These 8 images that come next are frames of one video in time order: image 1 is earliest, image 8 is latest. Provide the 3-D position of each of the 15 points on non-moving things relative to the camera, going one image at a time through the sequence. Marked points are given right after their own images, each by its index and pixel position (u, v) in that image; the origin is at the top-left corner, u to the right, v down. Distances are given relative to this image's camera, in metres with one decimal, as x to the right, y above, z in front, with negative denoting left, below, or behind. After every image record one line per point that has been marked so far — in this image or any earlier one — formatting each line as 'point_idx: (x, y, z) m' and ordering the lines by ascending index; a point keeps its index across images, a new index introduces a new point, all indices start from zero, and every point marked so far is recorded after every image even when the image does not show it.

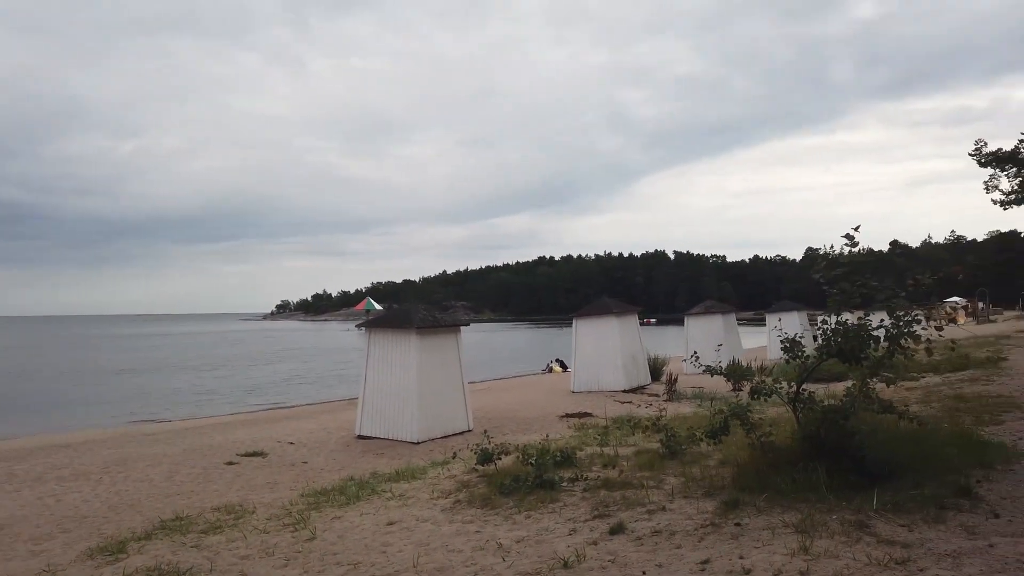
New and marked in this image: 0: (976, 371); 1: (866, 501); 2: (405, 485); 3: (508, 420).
0: (+9.4, -1.7, +15.3) m
1: (+2.0, -1.2, +4.2) m
2: (-1.0, -1.9, +7.3) m
3: (-0.1, -2.3, +13.0) m
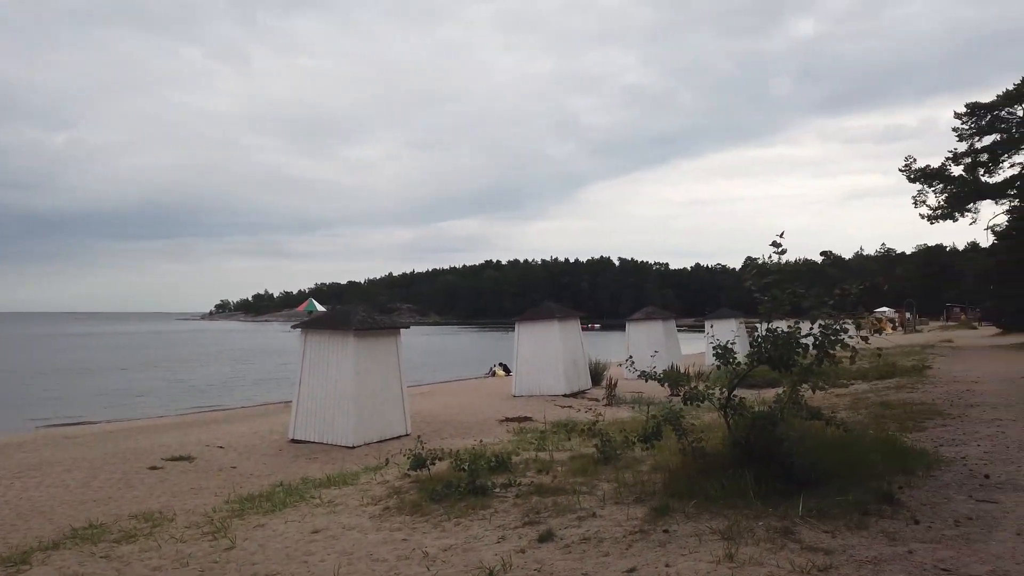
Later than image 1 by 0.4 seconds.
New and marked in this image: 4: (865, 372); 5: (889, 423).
0: (+8.2, -1.9, +15.8) m
1: (+1.6, -1.2, +4.3) m
2: (-1.7, -1.9, +7.1) m
3: (-1.1, -2.3, +12.9) m
4: (+8.6, -2.0, +18.4) m
5: (+4.6, -1.6, +9.1) m
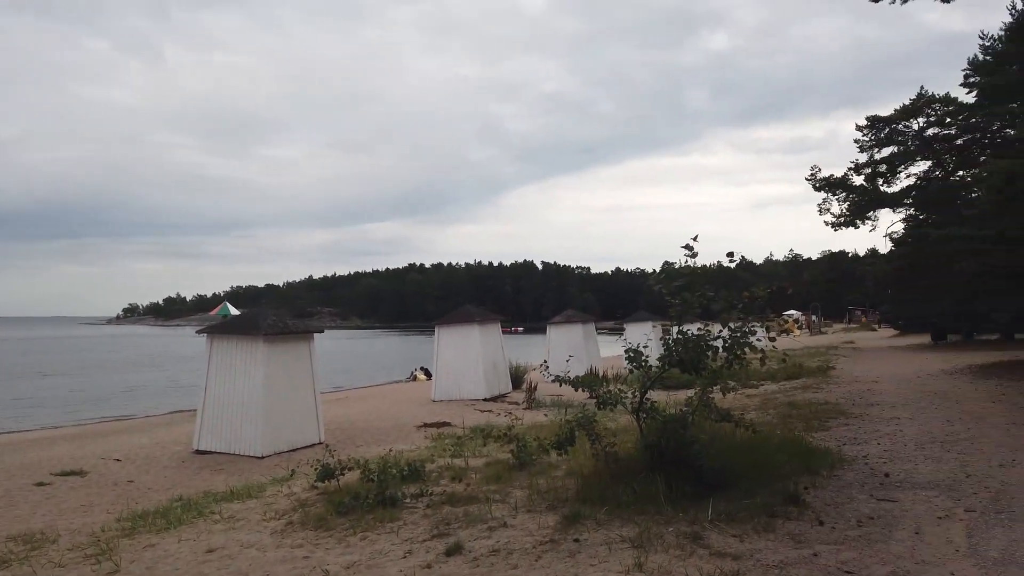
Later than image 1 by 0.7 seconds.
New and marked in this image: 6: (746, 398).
0: (+6.5, -2.0, +16.4) m
1: (+1.1, -1.3, +4.3) m
2: (-2.5, -1.9, +6.7) m
3: (-2.5, -2.4, +12.6) m
4: (+6.7, -2.1, +19.0) m
5: (+3.5, -1.7, +9.3) m
6: (+4.3, -2.0, +13.7) m
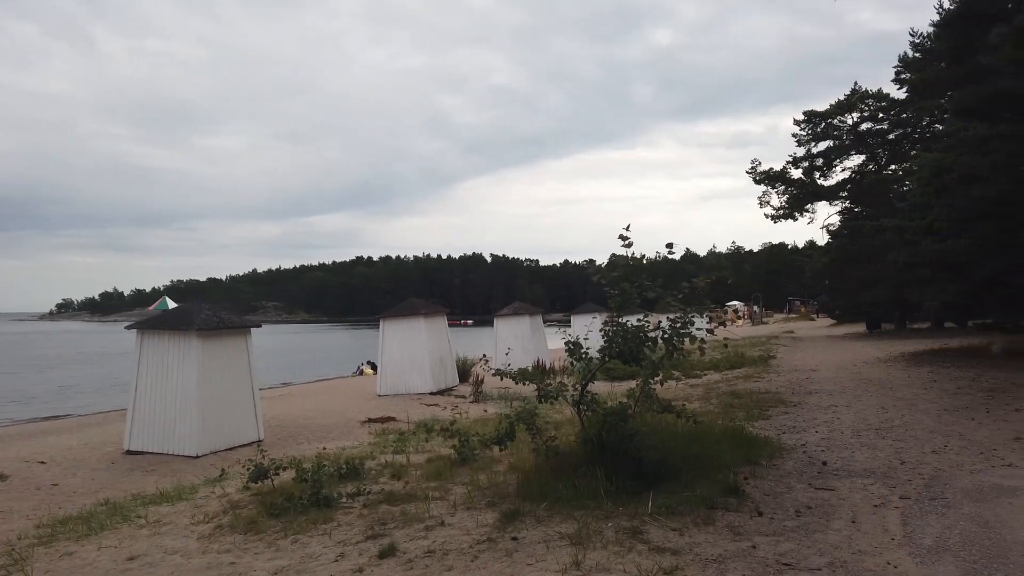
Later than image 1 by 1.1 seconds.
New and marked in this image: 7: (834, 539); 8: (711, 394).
0: (+5.3, -1.8, +16.7) m
1: (+0.7, -1.2, +4.2) m
2: (-3.0, -1.9, +6.4) m
3: (-3.4, -2.3, +12.2) m
4: (+5.3, -1.9, +19.3) m
5: (+2.8, -1.6, +9.4) m
6: (+3.3, -1.9, +13.8) m
7: (+1.6, -1.3, +3.8) m
8: (+3.2, -1.7, +12.1) m
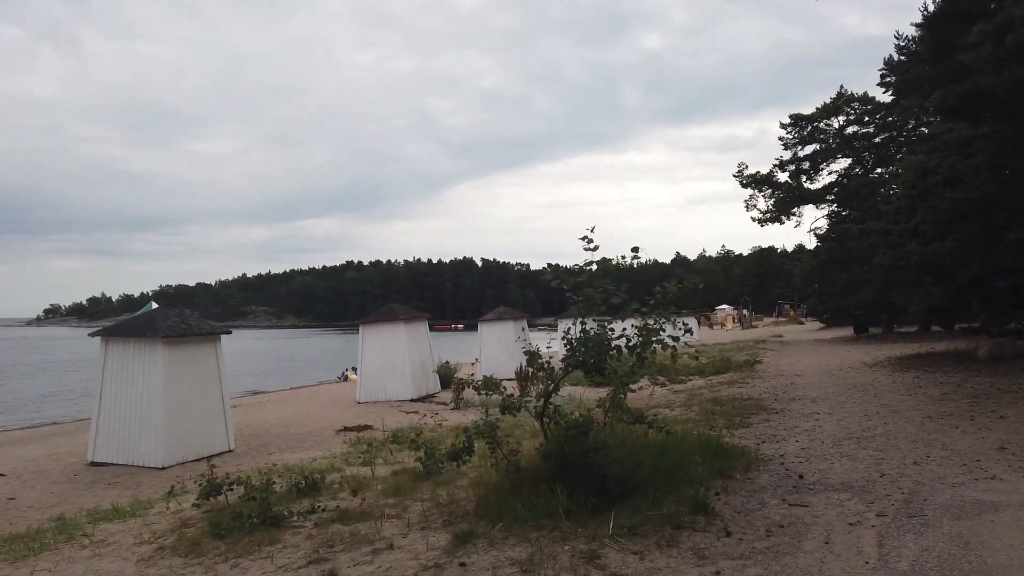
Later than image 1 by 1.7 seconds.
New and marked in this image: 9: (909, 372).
0: (+4.9, -1.9, +16.5) m
1: (+0.5, -1.3, +4.0) m
2: (-3.2, -1.9, +6.1) m
3: (-3.7, -2.4, +11.9) m
4: (+4.9, -2.0, +19.1) m
5: (+2.5, -1.6, +9.2) m
6: (+2.9, -1.9, +13.6) m
7: (+1.4, -1.3, +3.5) m
8: (+2.9, -1.8, +11.9) m
9: (+7.4, -1.6, +13.9) m
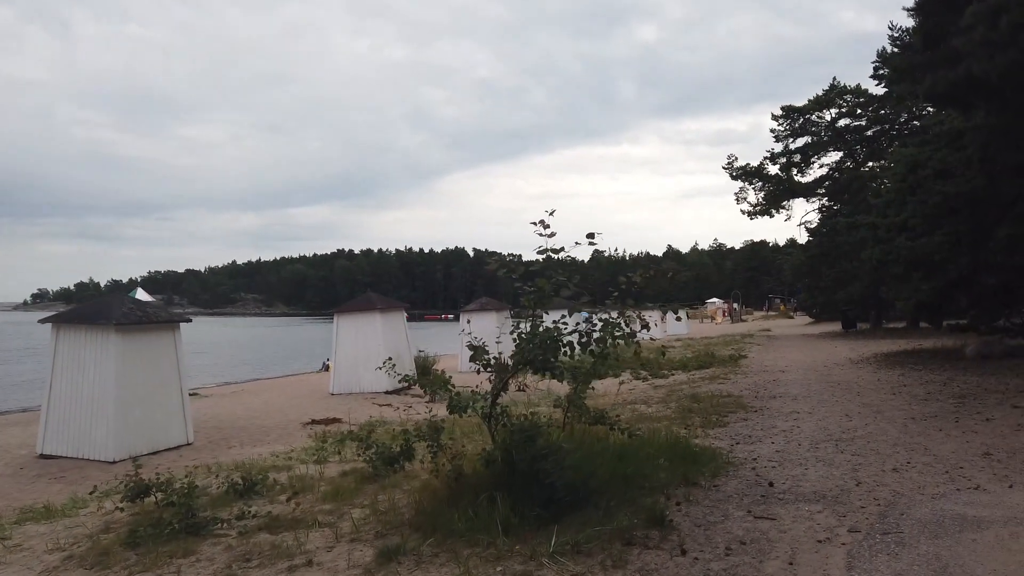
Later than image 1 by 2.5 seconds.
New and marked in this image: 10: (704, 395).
0: (+4.4, -1.7, +16.1) m
1: (+0.2, -1.2, +3.6) m
2: (-3.6, -1.8, +5.7) m
3: (-4.2, -2.2, +11.5) m
4: (+4.4, -1.8, +18.7) m
5: (+2.1, -1.5, +8.8) m
6: (+2.5, -1.8, +13.2) m
7: (+1.1, -1.3, +3.1) m
8: (+2.5, -1.7, +11.5) m
9: (+7.0, -1.5, +13.6) m
10: (+2.9, -1.6, +11.3) m
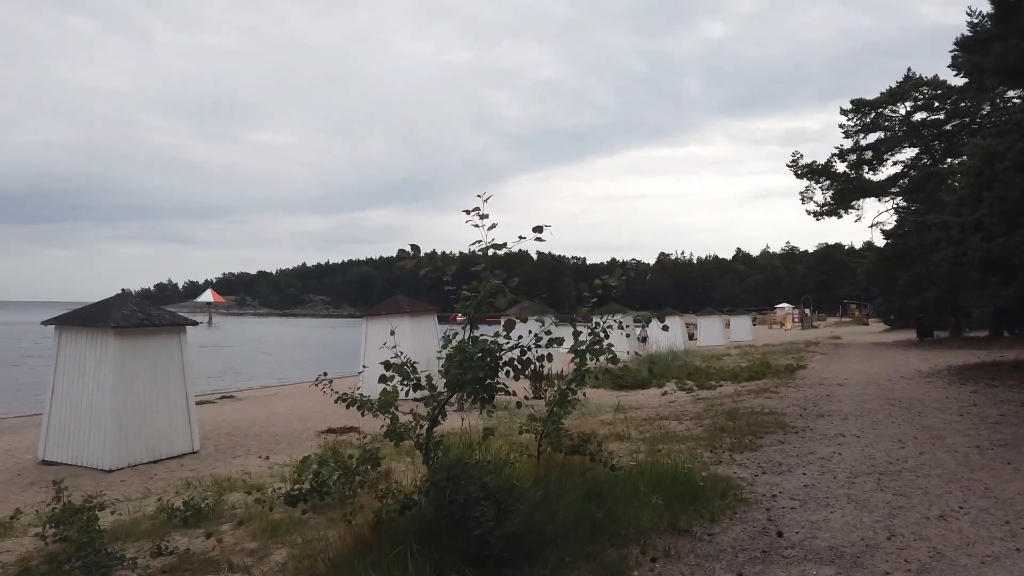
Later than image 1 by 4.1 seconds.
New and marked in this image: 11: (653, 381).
0: (+5.1, -1.8, +15.0) m
1: (-0.2, -1.2, +2.8) m
2: (-3.8, -1.8, +5.3) m
3: (-3.8, -2.2, +11.1) m
4: (+5.3, -2.0, +17.6) m
5: (+2.2, -1.6, +7.9) m
6: (+2.9, -1.9, +12.3) m
7: (+0.6, -1.3, +2.3) m
8: (+2.8, -1.7, +10.6) m
9: (+7.4, -1.6, +12.2) m
10: (+3.2, -1.7, +10.3) m
11: (+3.2, -2.1, +16.9) m
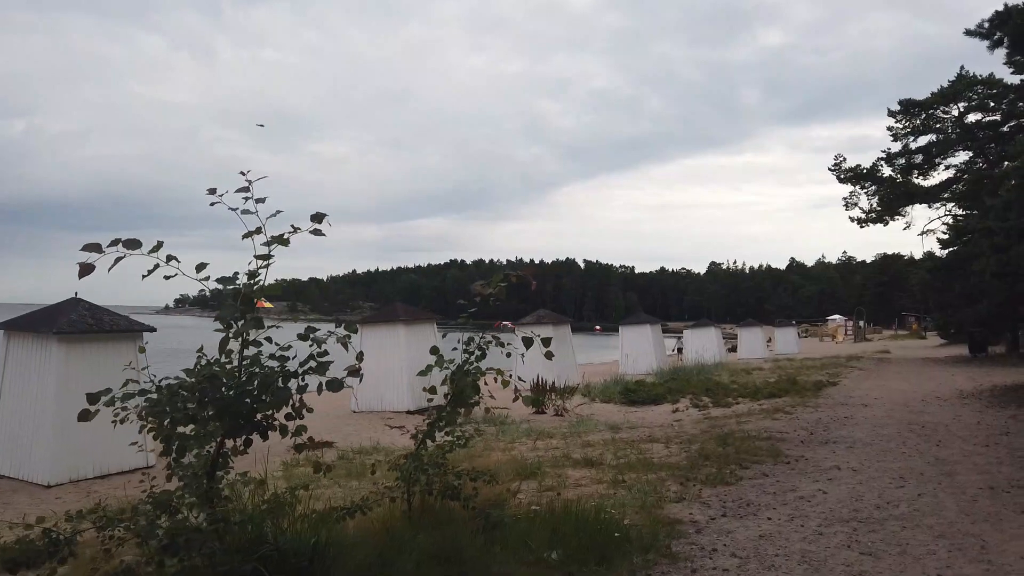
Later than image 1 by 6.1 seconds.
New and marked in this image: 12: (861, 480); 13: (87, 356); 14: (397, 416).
0: (+5.1, -2.0, +13.8) m
1: (-1.0, -1.2, +2.0) m
2: (-4.4, -1.8, +4.7) m
3: (-4.1, -2.3, +10.6) m
4: (+5.5, -2.2, +16.4) m
5: (+1.7, -1.7, +7.0) m
6: (+2.7, -2.0, +11.2) m
7: (-0.2, -1.3, +1.5) m
8: (+2.5, -1.9, +9.6) m
9: (+7.2, -1.8, +10.9) m
10: (+2.9, -1.8, +9.3) m
11: (+3.3, -2.3, +15.9) m
12: (+2.9, -1.6, +6.3) m
13: (-5.0, -0.8, +8.8) m
14: (-2.1, -2.4, +14.0) m
